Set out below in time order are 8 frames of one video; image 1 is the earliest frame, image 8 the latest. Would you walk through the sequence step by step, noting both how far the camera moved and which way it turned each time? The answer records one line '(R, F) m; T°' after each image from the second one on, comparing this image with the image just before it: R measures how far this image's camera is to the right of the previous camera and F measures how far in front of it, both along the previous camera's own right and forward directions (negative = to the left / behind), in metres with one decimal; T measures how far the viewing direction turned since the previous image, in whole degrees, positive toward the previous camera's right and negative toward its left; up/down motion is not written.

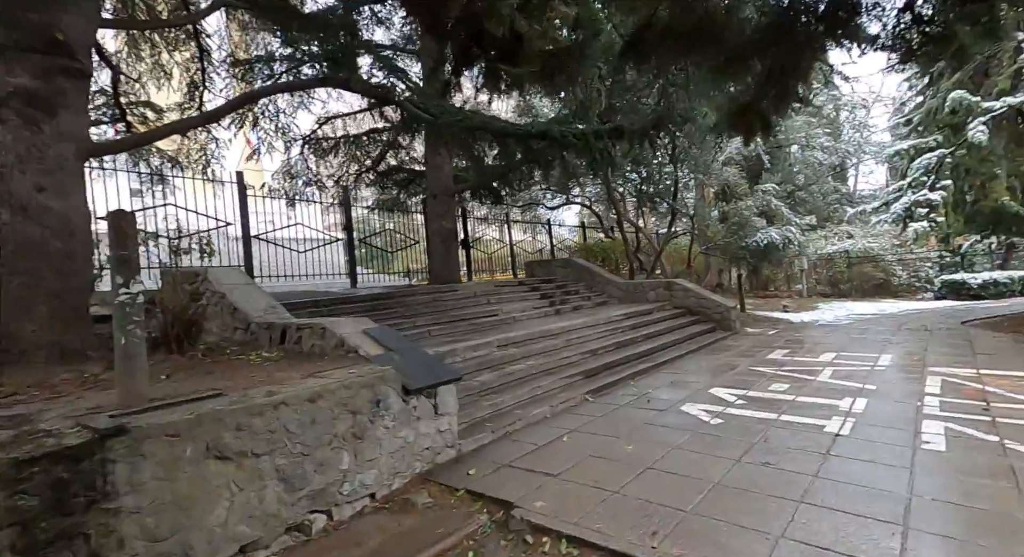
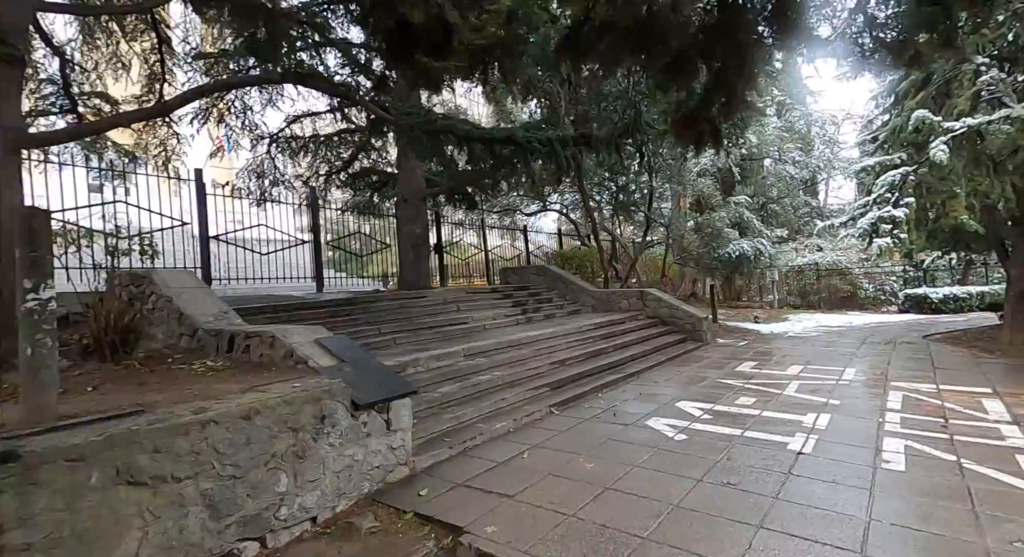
(+0.1, +0.1) m; +2°
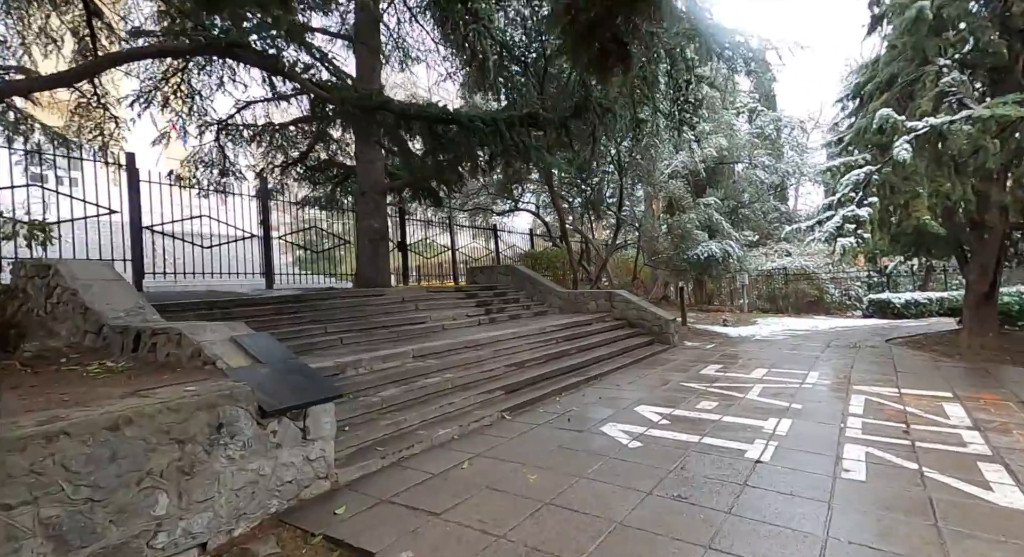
(+0.2, +0.3) m; +3°
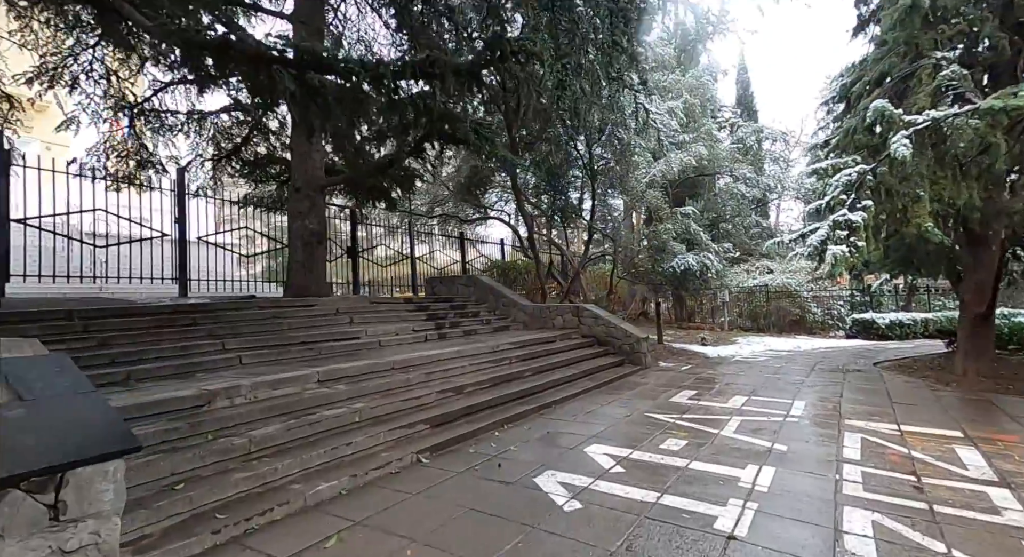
(+0.5, +1.0) m; +2°
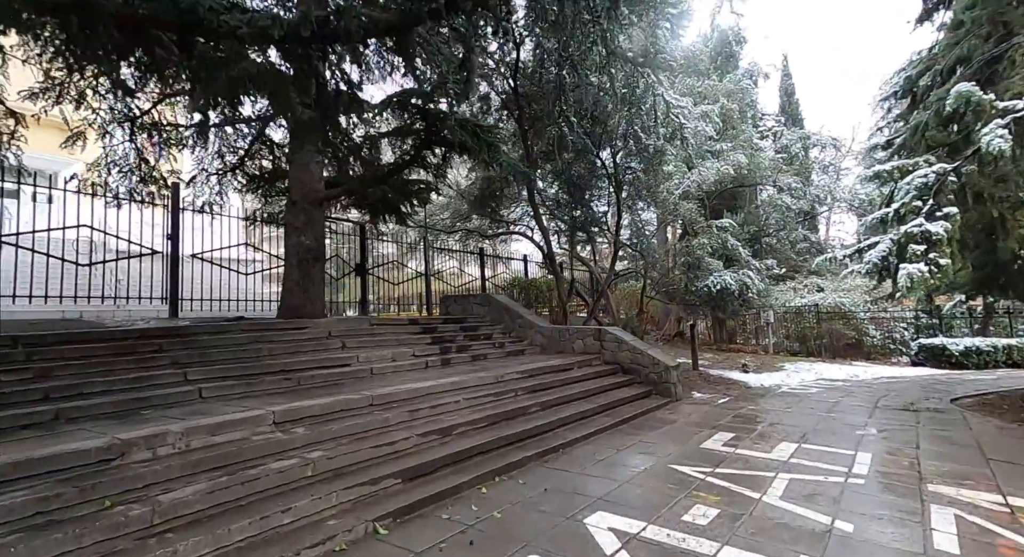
(+0.3, +0.8) m; -4°
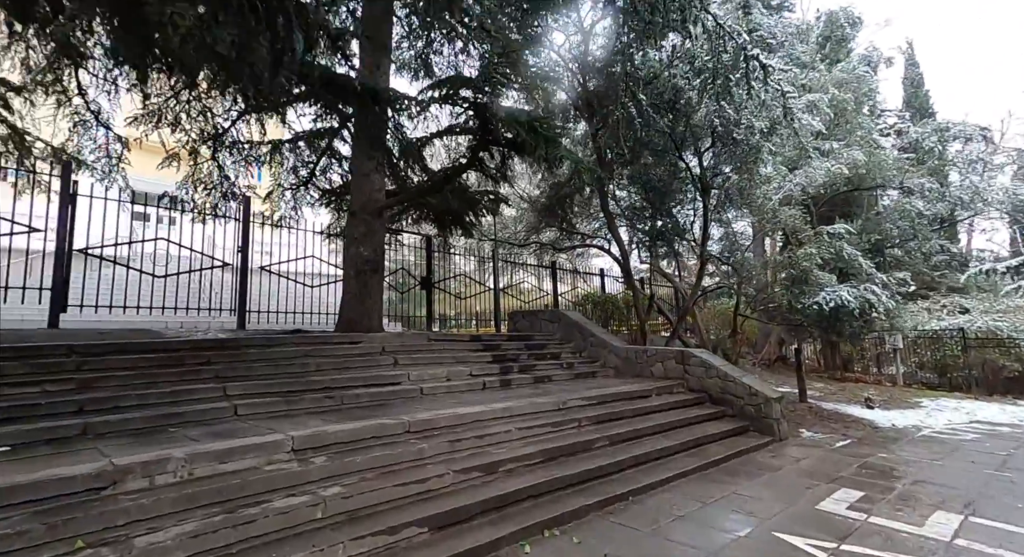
(+0.2, +0.7) m; -9°
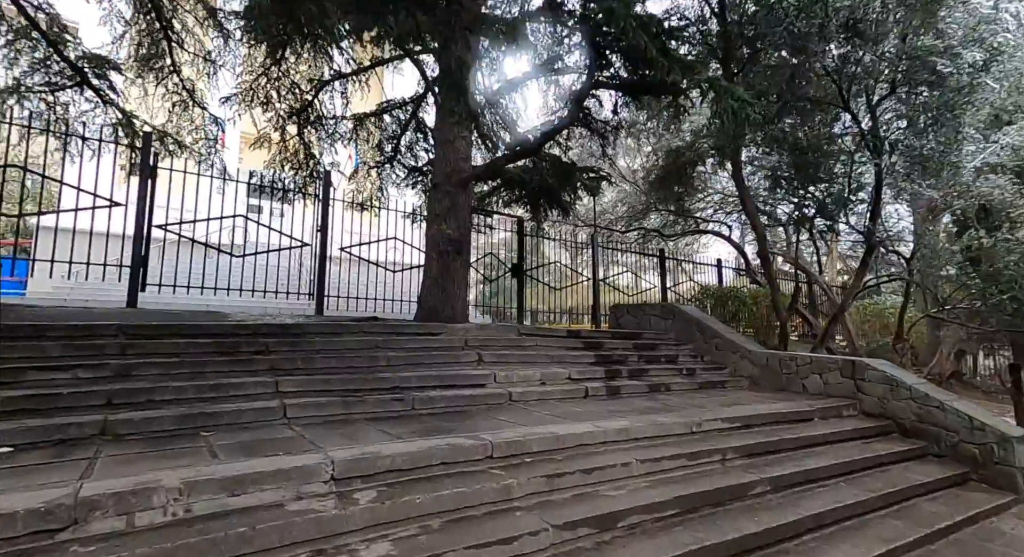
(-0.2, +1.2) m; -10°
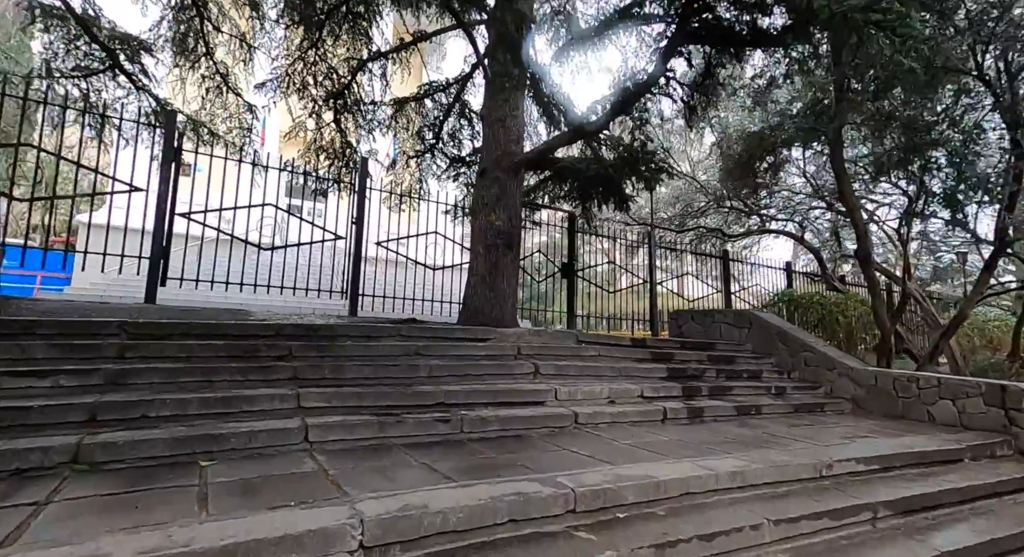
(-0.3, +0.8) m; -3°
